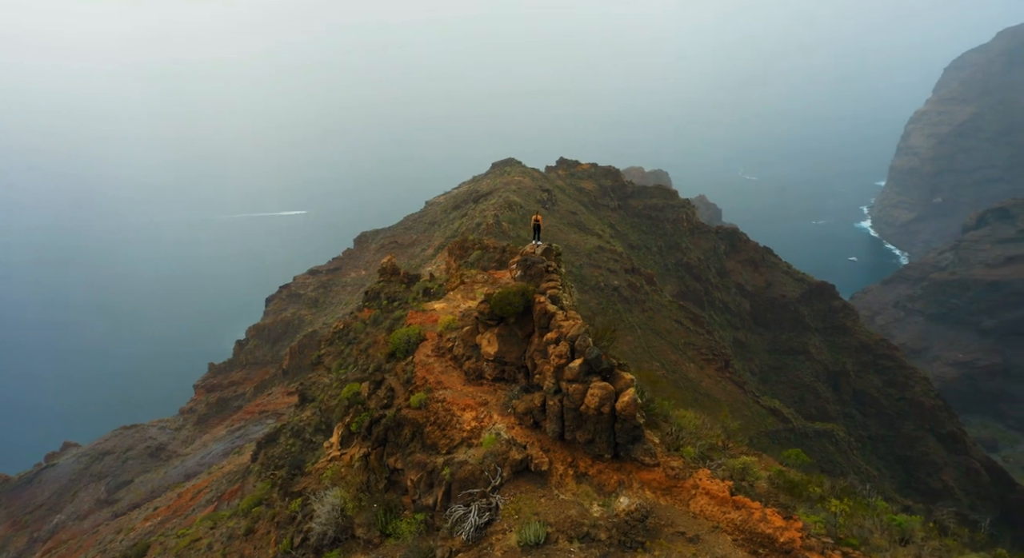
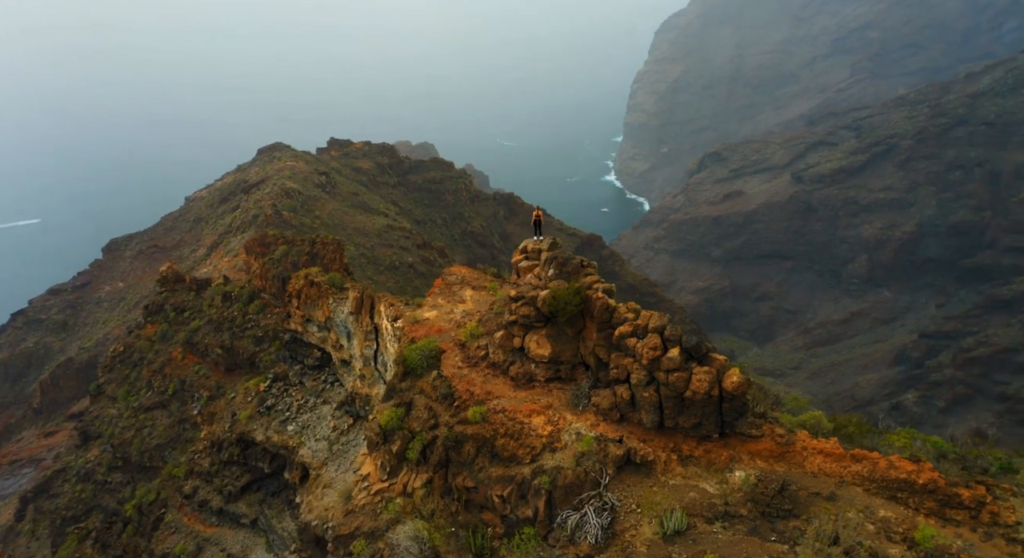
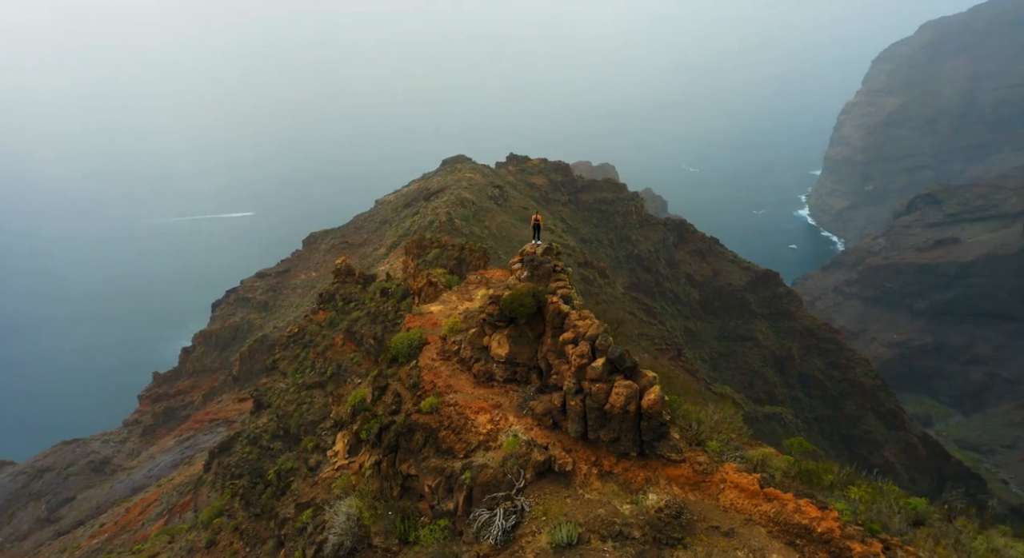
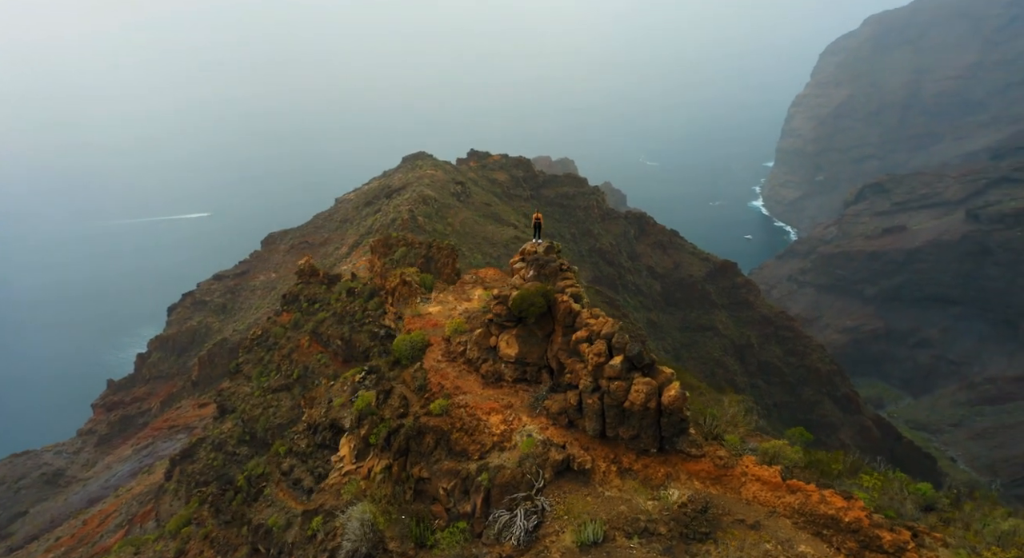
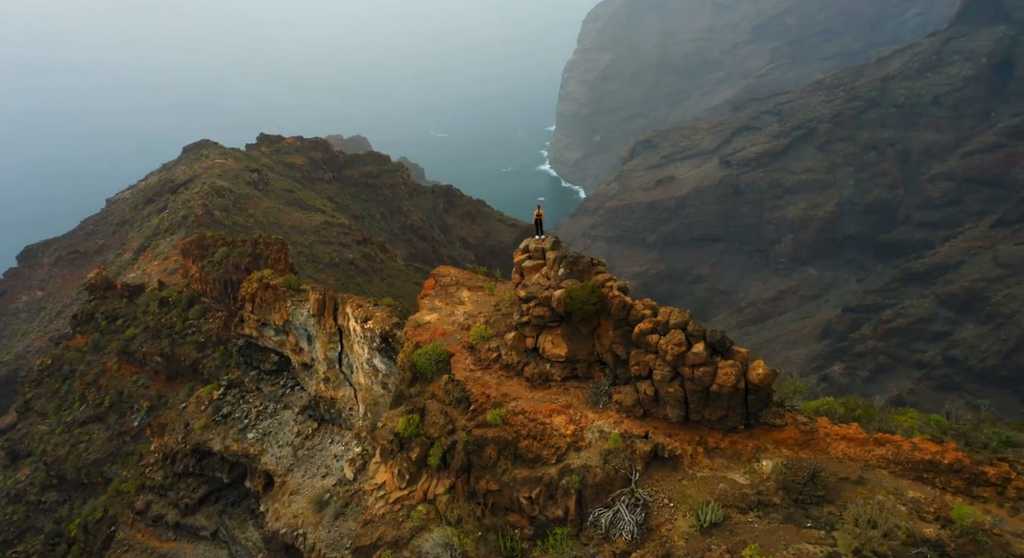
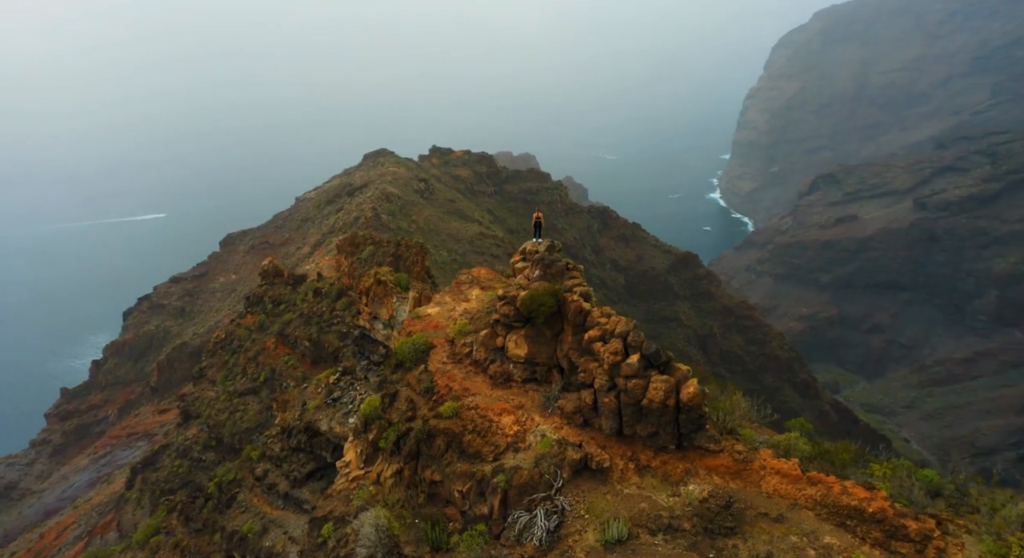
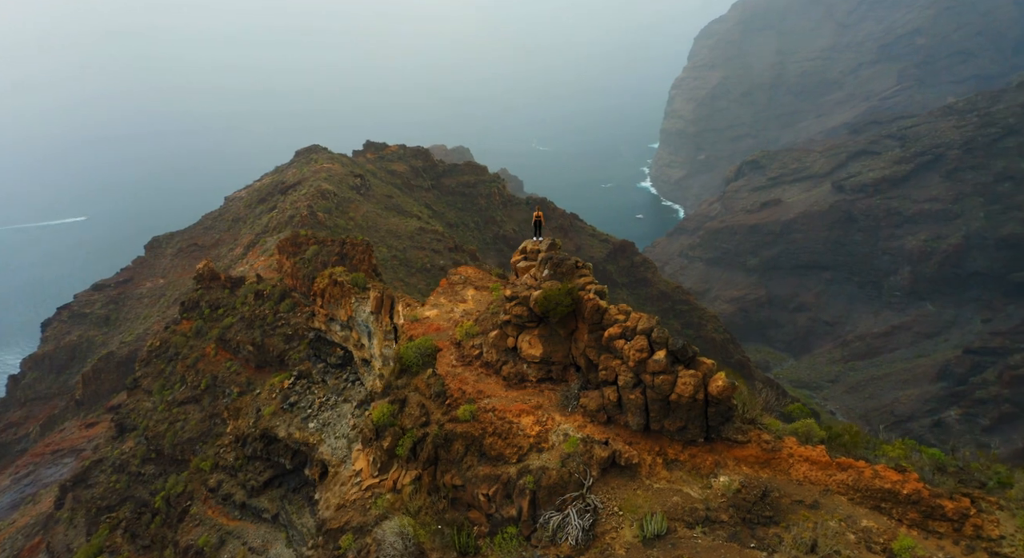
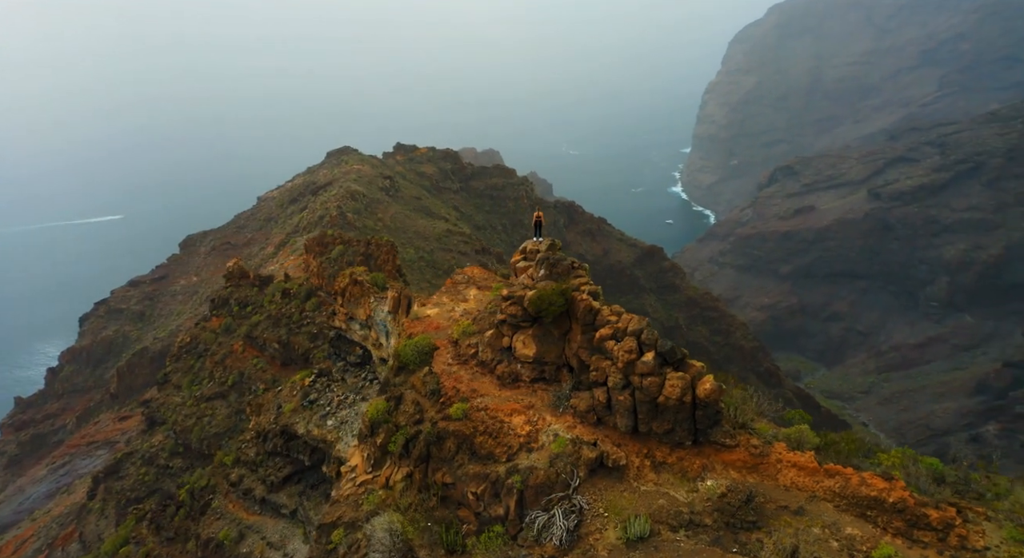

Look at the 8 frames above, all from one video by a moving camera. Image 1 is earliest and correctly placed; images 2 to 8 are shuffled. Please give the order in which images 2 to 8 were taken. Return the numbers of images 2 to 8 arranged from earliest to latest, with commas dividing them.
3, 4, 6, 8, 7, 2, 5
